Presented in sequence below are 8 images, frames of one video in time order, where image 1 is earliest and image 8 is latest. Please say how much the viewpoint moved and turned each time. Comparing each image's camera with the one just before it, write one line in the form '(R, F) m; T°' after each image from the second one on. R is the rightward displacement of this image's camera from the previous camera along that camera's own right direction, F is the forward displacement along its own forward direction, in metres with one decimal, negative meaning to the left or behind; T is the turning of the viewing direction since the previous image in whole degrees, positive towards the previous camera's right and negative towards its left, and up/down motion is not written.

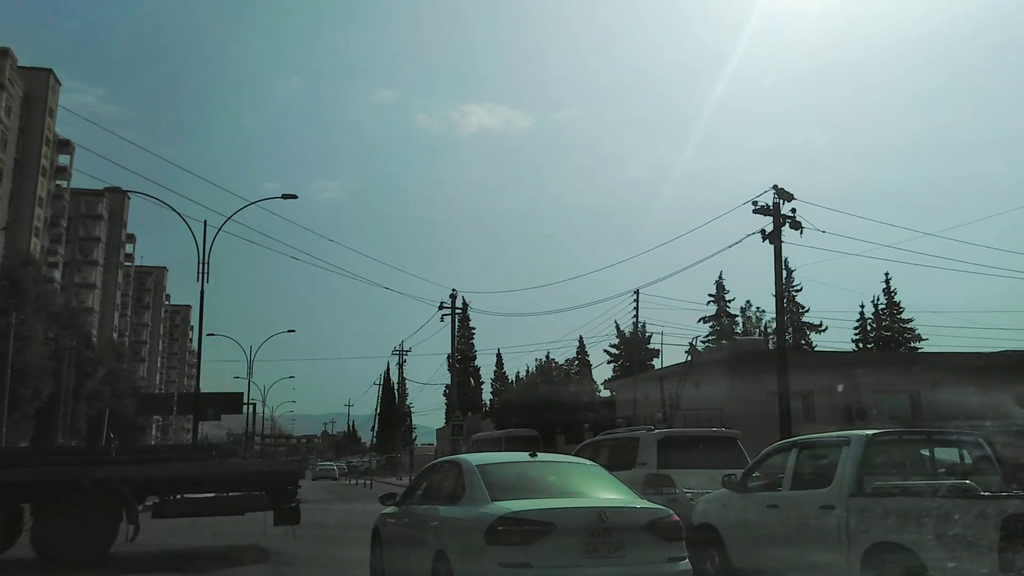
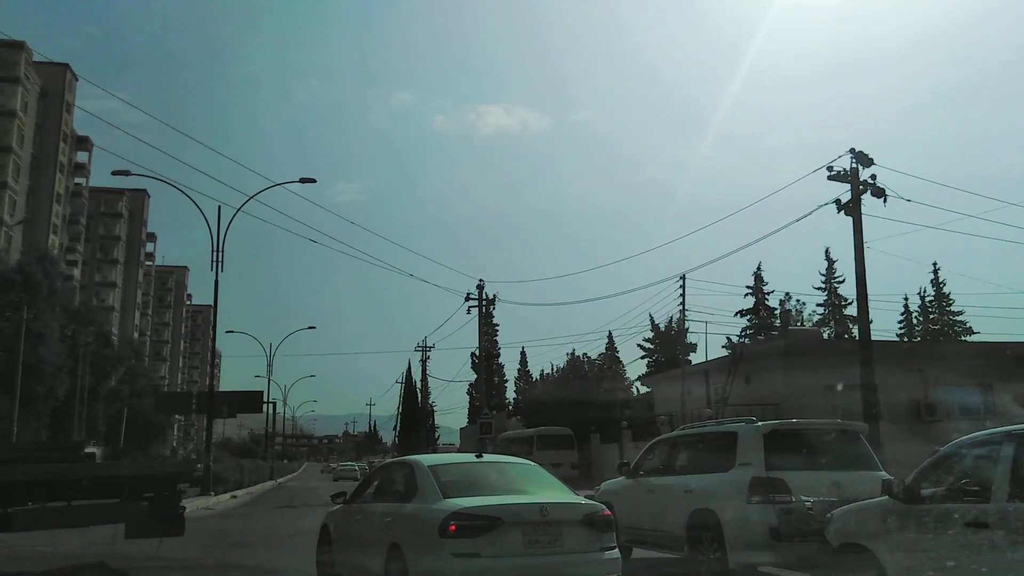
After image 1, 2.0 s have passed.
(-0.5, +2.2) m; -1°
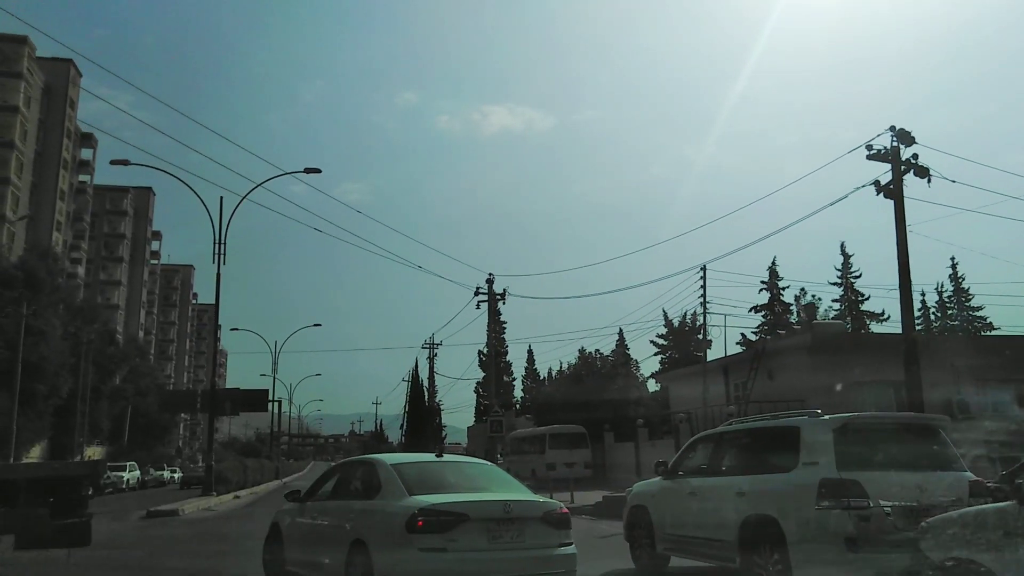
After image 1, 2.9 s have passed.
(-0.3, +1.1) m; 0°
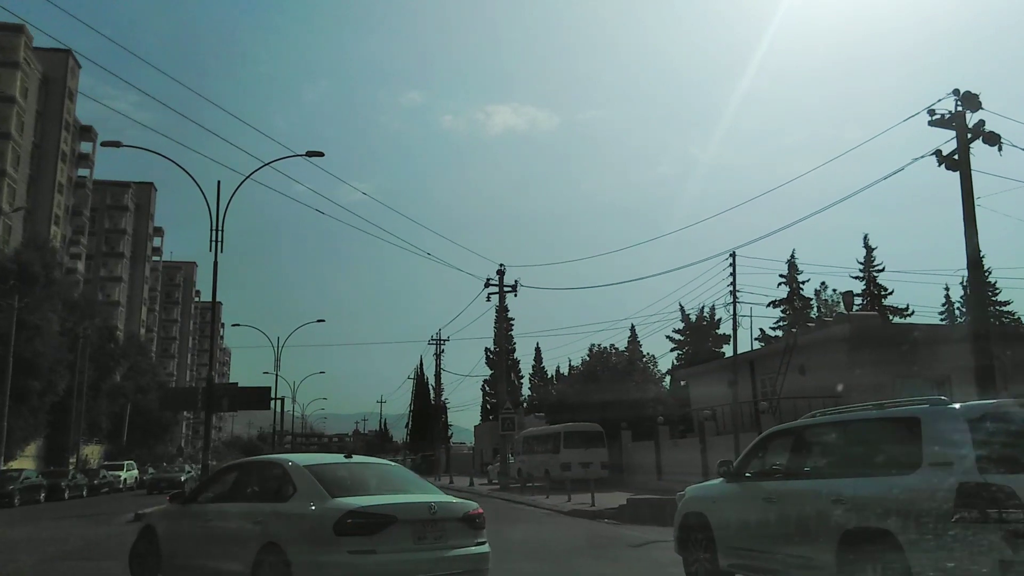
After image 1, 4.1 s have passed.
(-0.3, +1.6) m; 0°
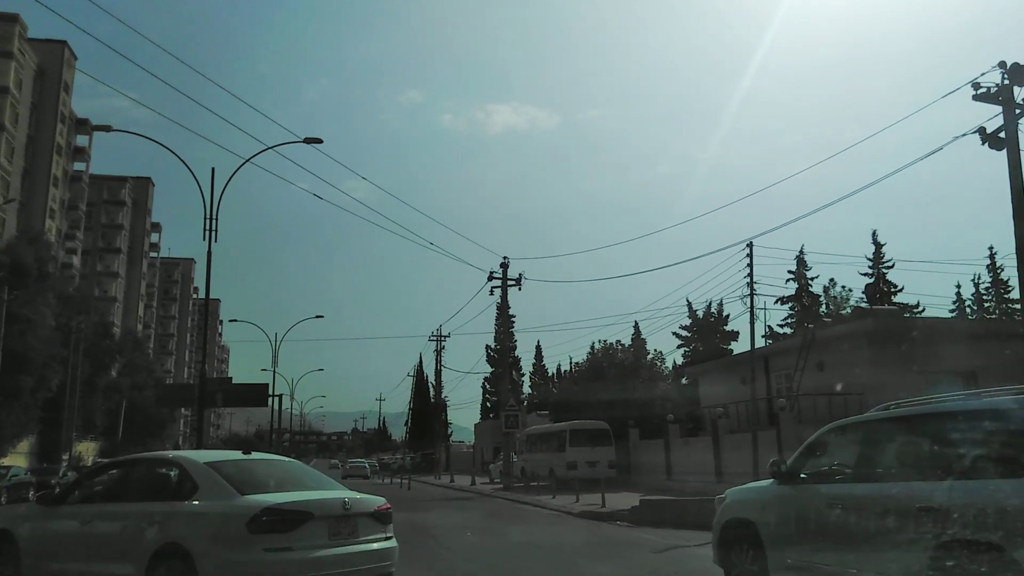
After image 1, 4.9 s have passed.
(-0.2, +1.0) m; 0°
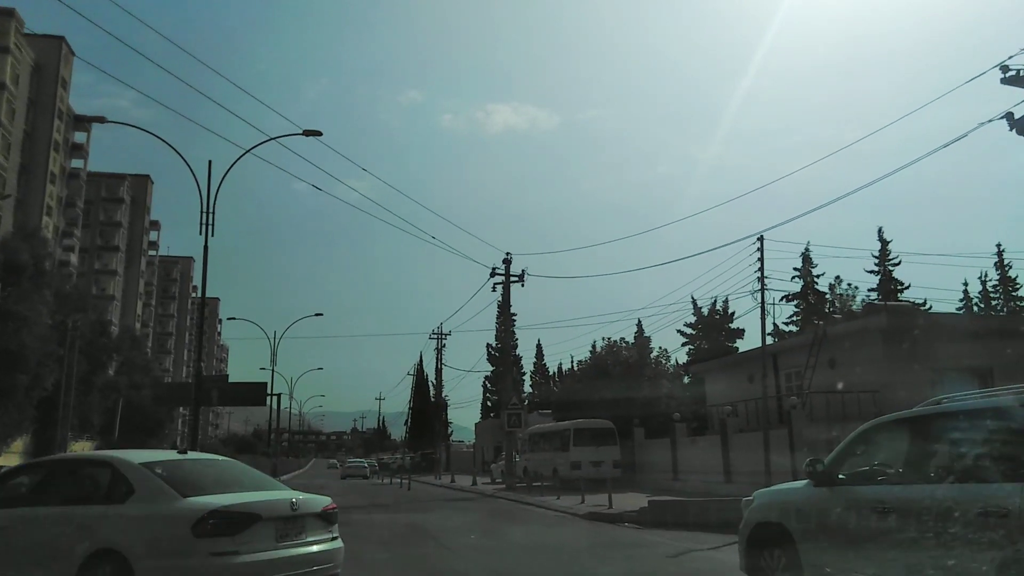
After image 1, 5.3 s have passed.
(-0.1, +0.6) m; 0°
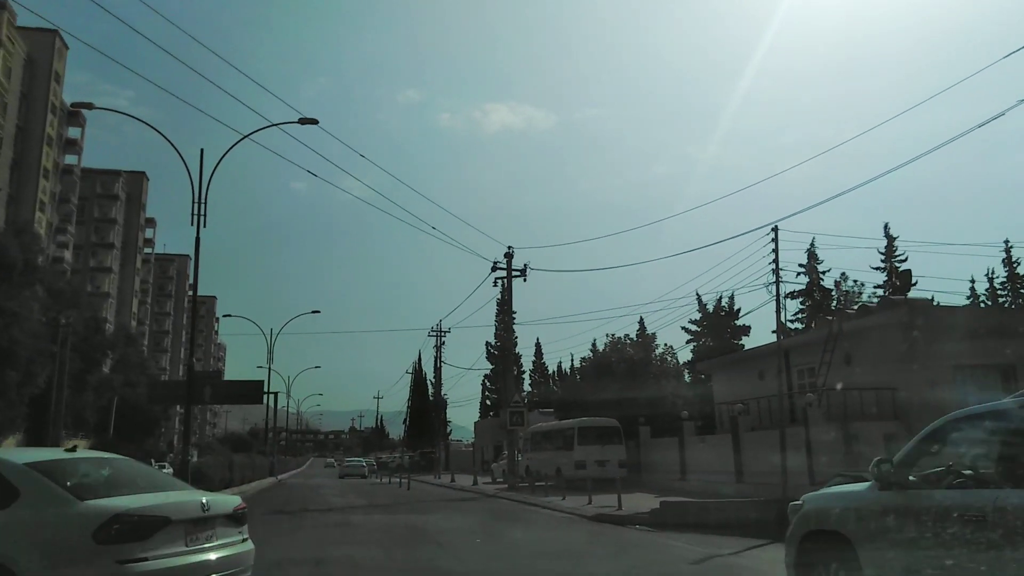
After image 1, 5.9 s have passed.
(-0.2, +0.8) m; 0°
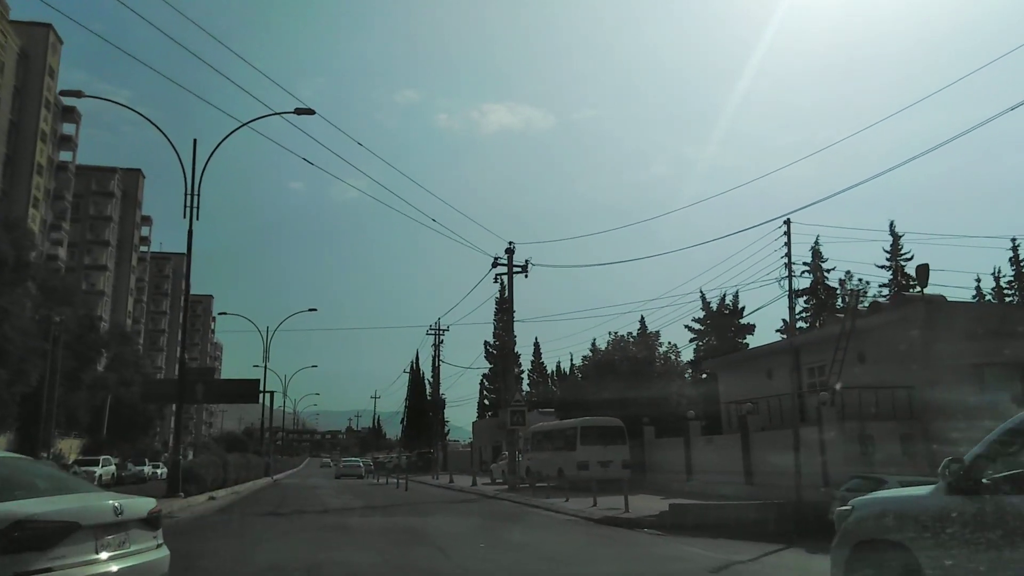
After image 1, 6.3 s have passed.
(-0.1, +0.7) m; 0°
